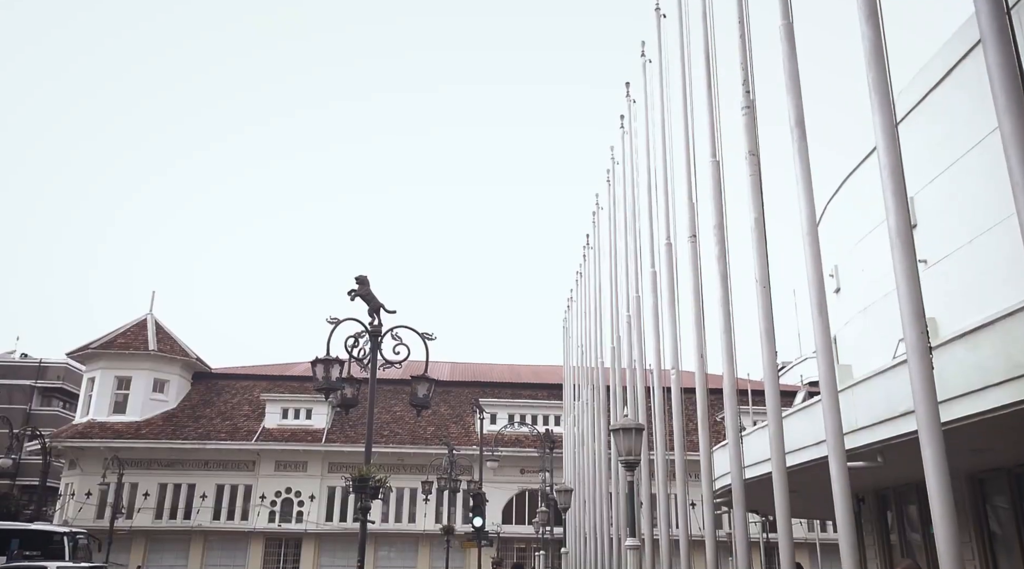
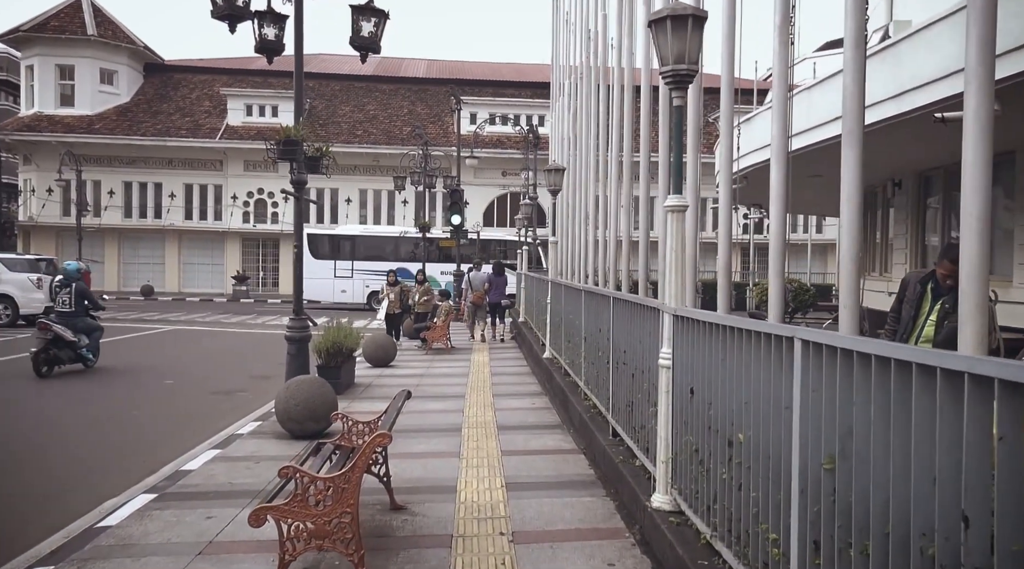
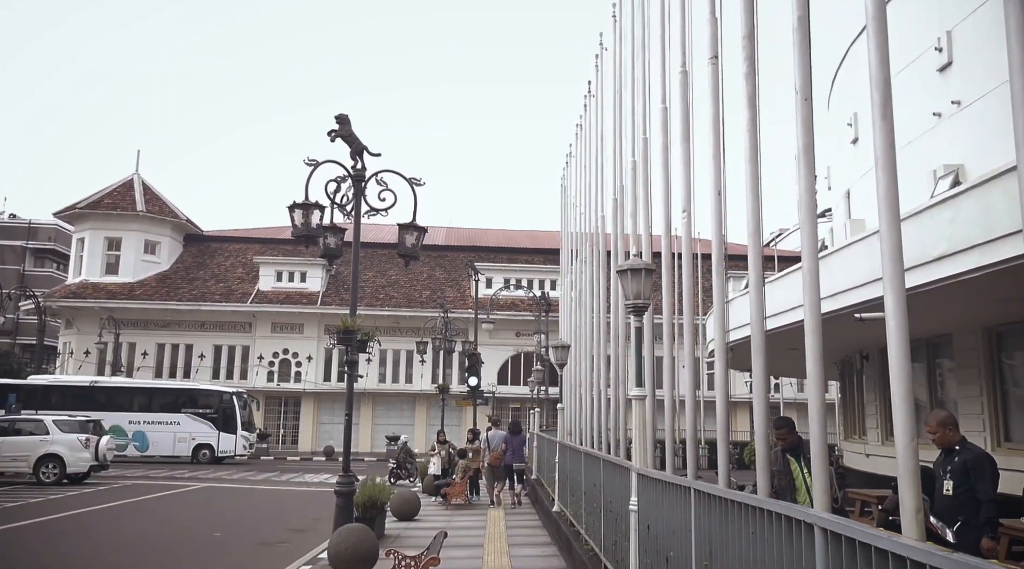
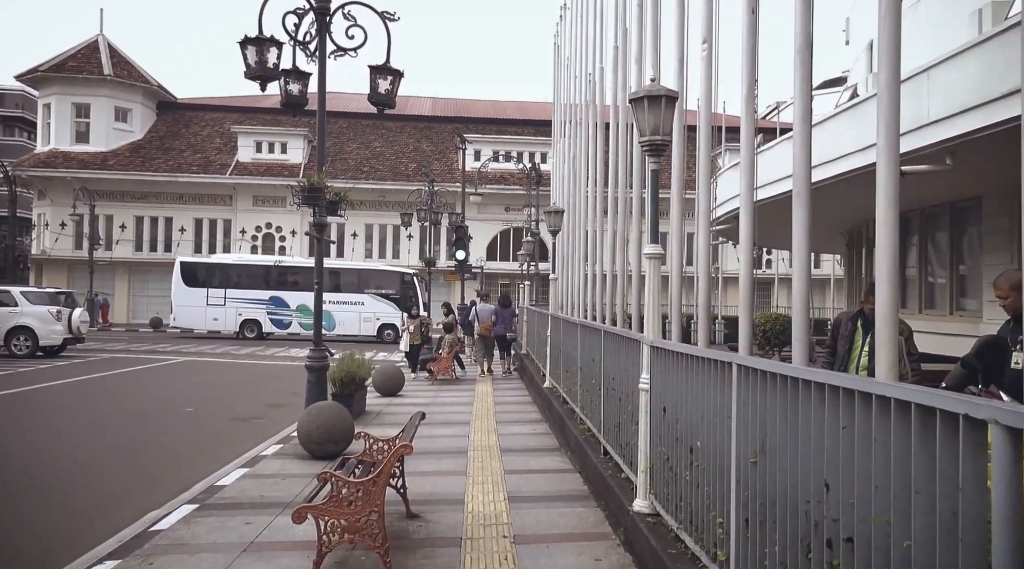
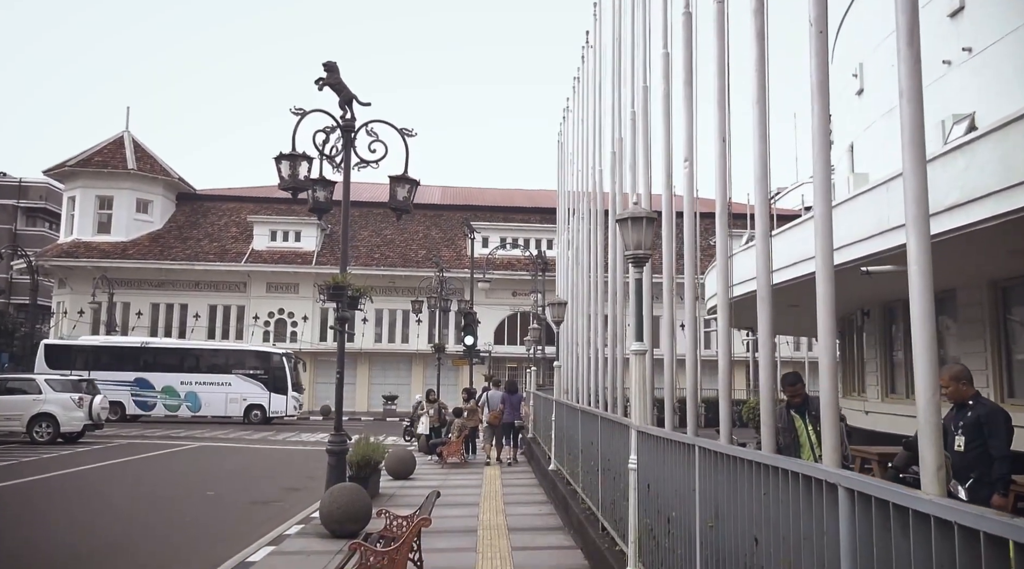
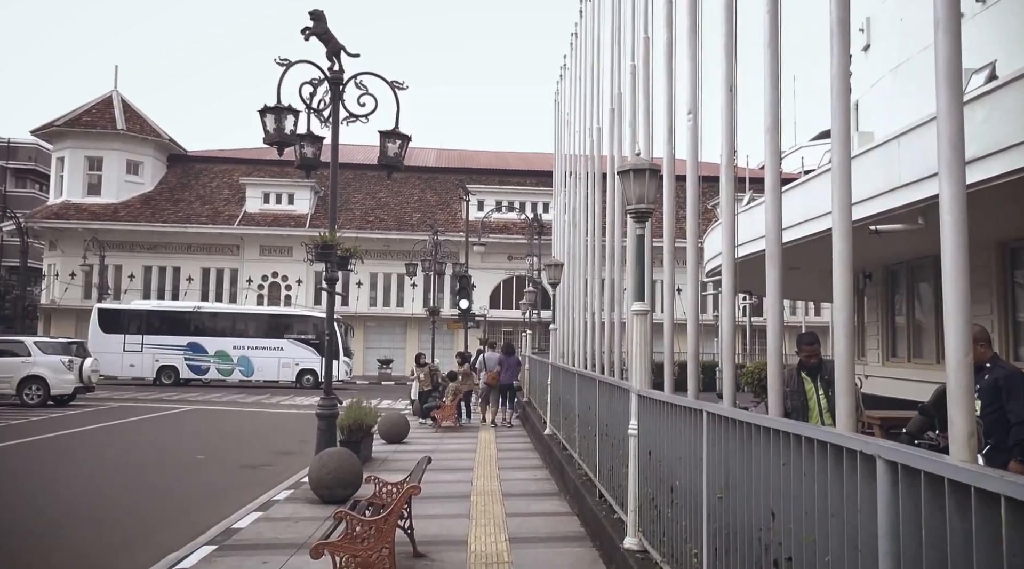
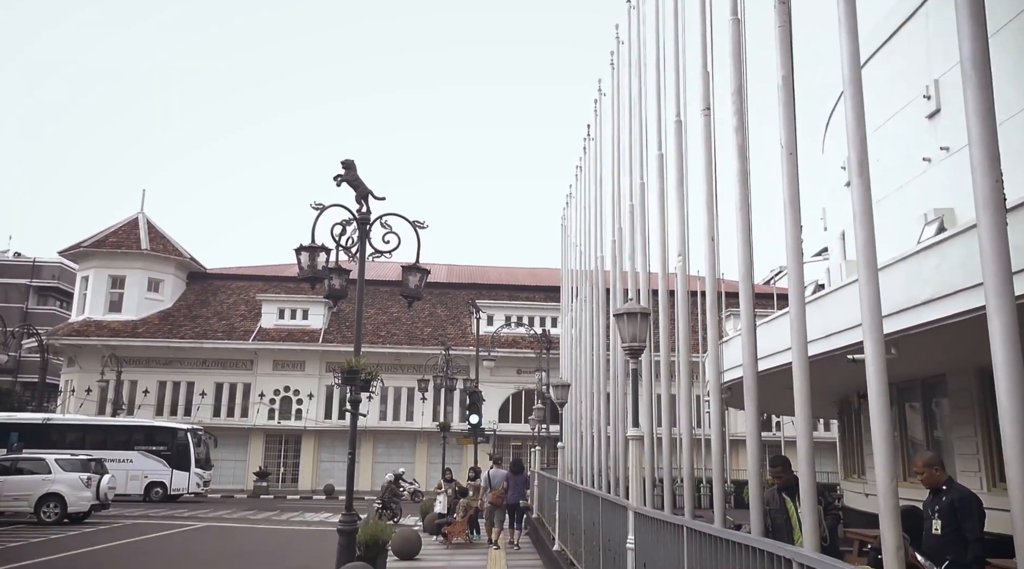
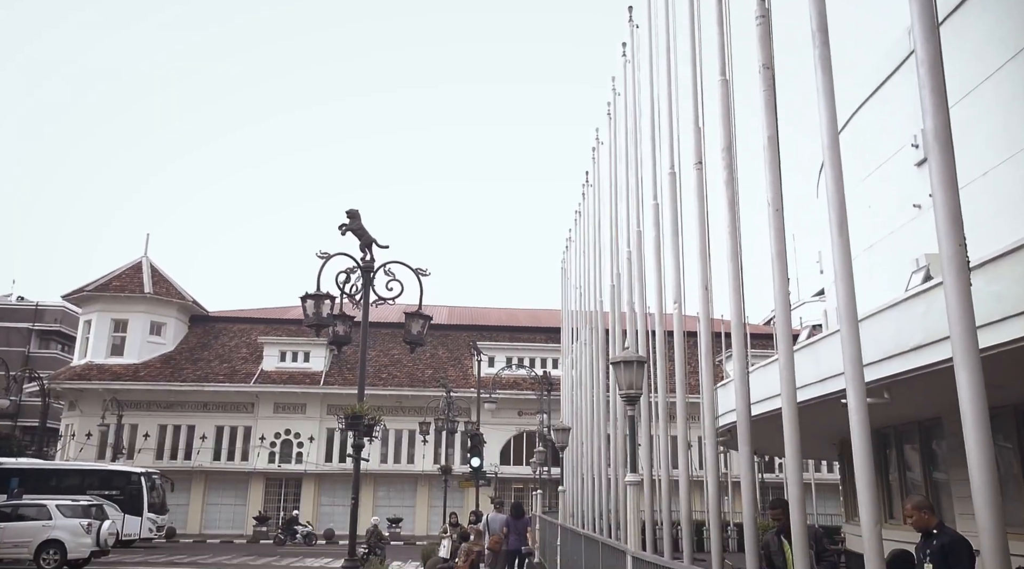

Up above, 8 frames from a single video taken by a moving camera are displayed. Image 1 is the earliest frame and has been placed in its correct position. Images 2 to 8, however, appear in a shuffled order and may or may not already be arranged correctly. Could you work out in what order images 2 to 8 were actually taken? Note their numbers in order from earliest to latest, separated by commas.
8, 7, 3, 5, 6, 4, 2
